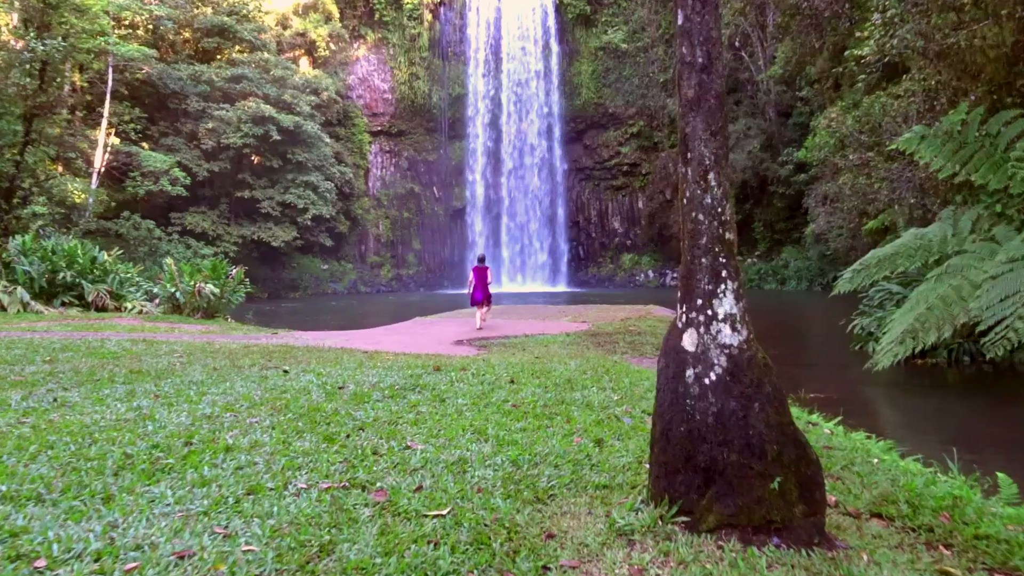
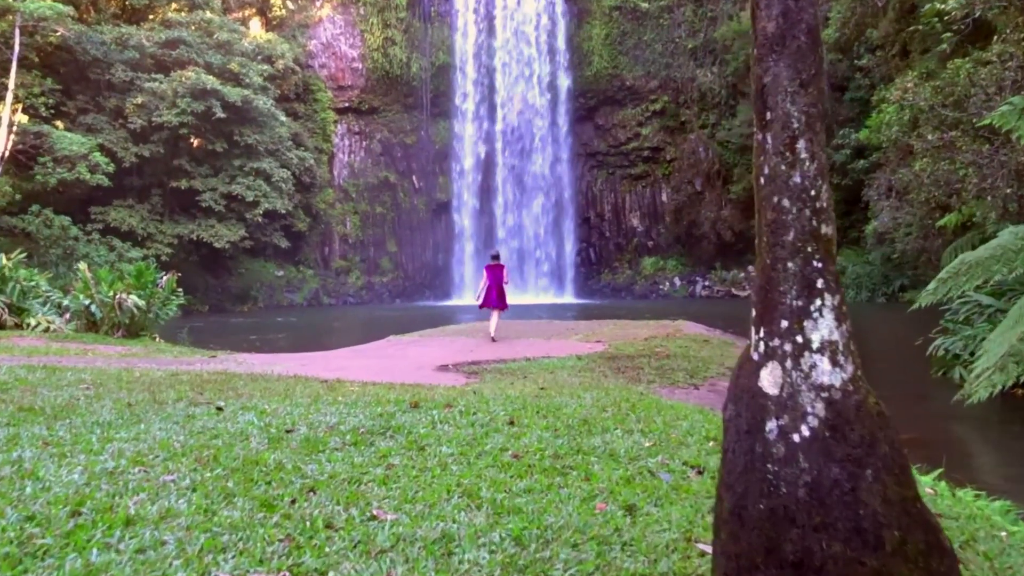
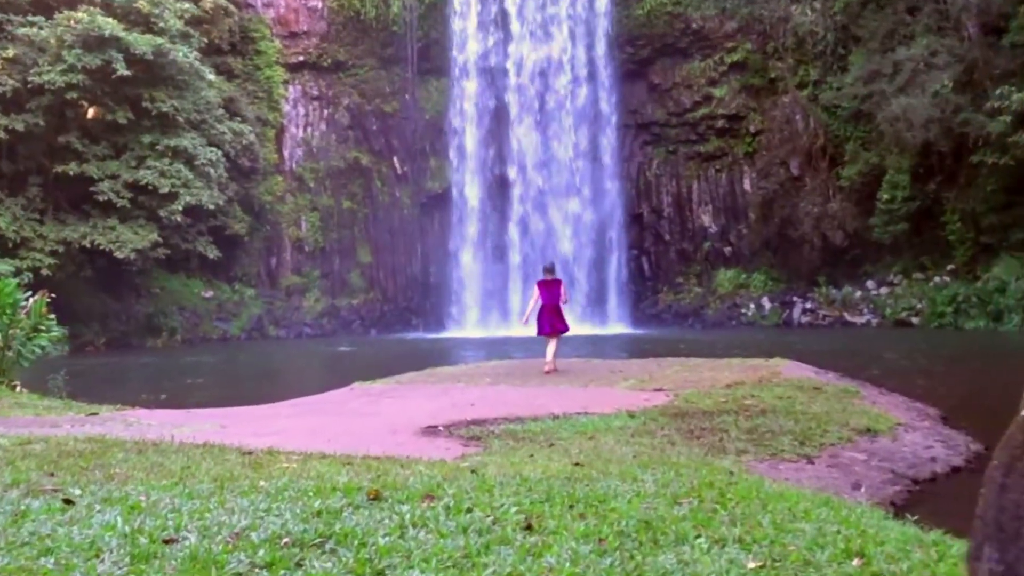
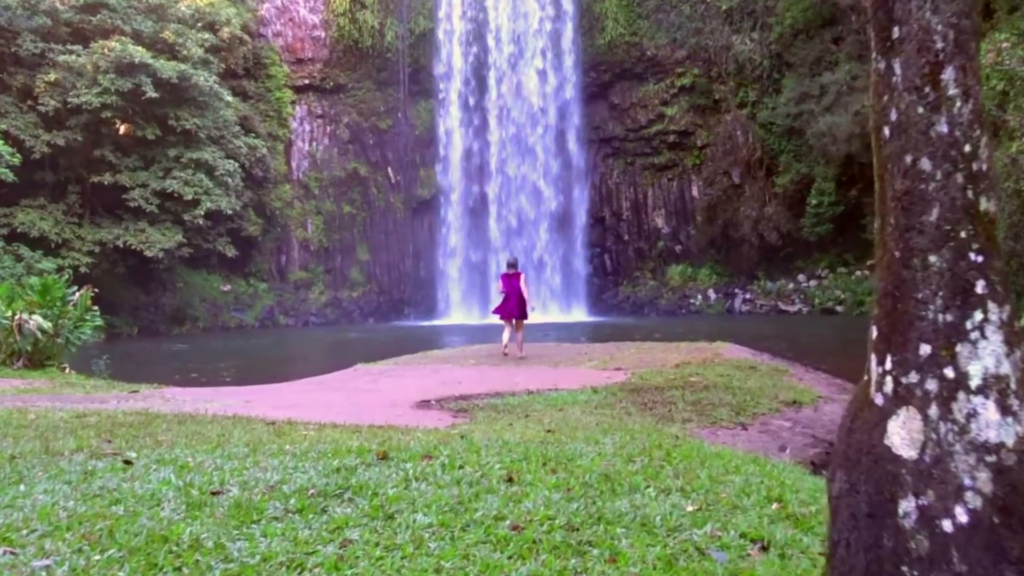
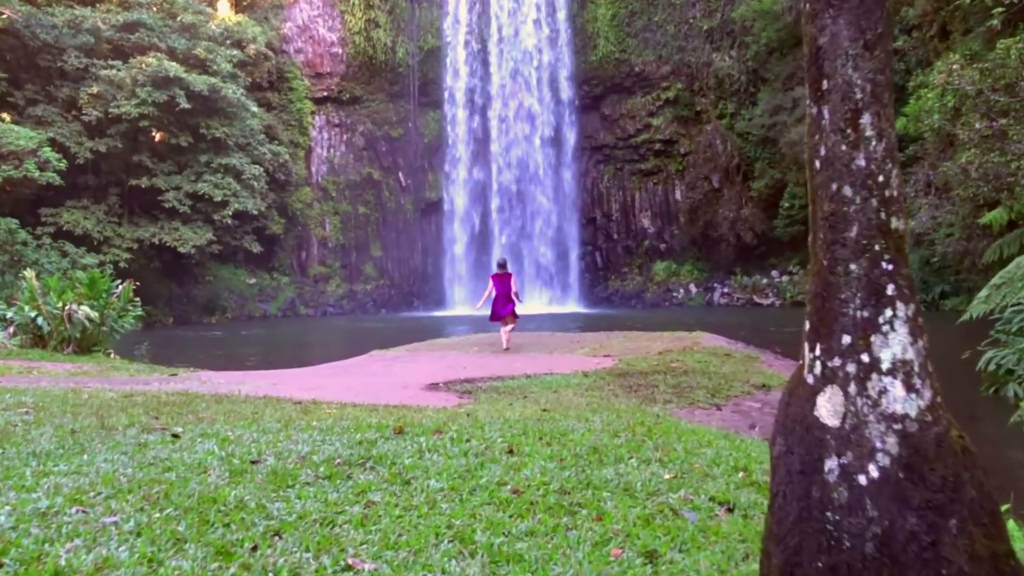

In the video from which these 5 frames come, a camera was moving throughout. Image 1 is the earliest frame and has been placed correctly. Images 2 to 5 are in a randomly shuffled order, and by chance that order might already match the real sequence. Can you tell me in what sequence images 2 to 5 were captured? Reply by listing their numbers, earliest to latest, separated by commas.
2, 5, 4, 3
